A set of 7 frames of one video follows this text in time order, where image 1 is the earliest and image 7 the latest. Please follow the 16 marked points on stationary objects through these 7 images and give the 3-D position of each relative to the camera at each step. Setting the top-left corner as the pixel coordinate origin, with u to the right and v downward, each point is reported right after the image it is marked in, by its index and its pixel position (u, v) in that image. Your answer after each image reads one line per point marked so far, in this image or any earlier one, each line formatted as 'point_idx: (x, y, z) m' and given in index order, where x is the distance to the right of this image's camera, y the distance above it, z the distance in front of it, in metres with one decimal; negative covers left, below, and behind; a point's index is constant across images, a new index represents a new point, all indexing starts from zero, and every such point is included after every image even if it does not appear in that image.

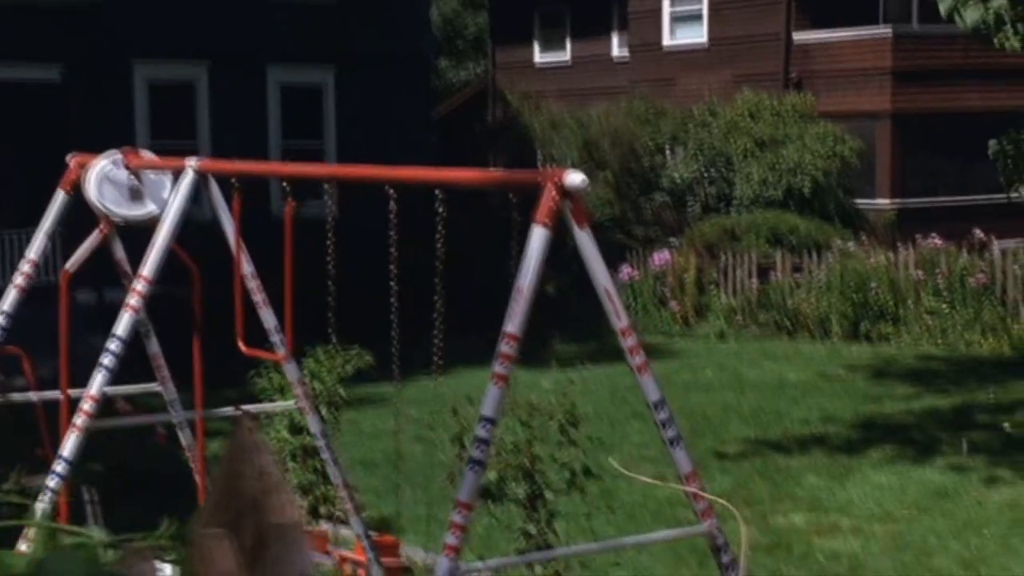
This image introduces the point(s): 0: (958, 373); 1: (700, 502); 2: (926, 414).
0: (+5.5, -1.0, +18.3) m
1: (+0.8, -0.9, +6.1) m
2: (+4.4, -1.3, +15.7) m
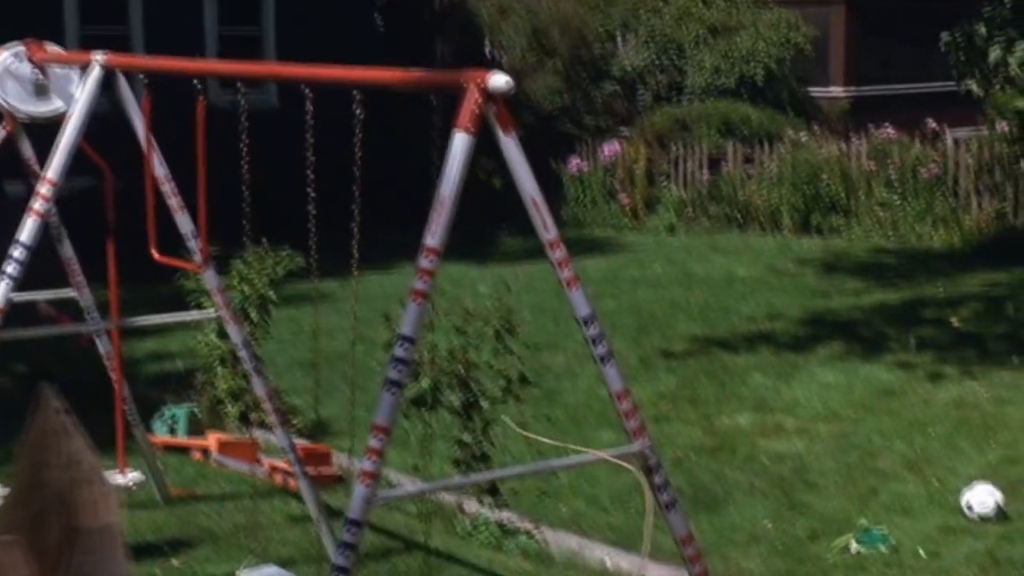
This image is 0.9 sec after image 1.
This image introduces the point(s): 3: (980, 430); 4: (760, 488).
0: (+4.8, +0.3, +18.1) m
1: (+0.5, -0.5, +5.8) m
2: (+3.8, -0.2, +15.5) m
3: (+3.7, -1.1, +11.7) m
4: (+1.7, -1.4, +10.4) m
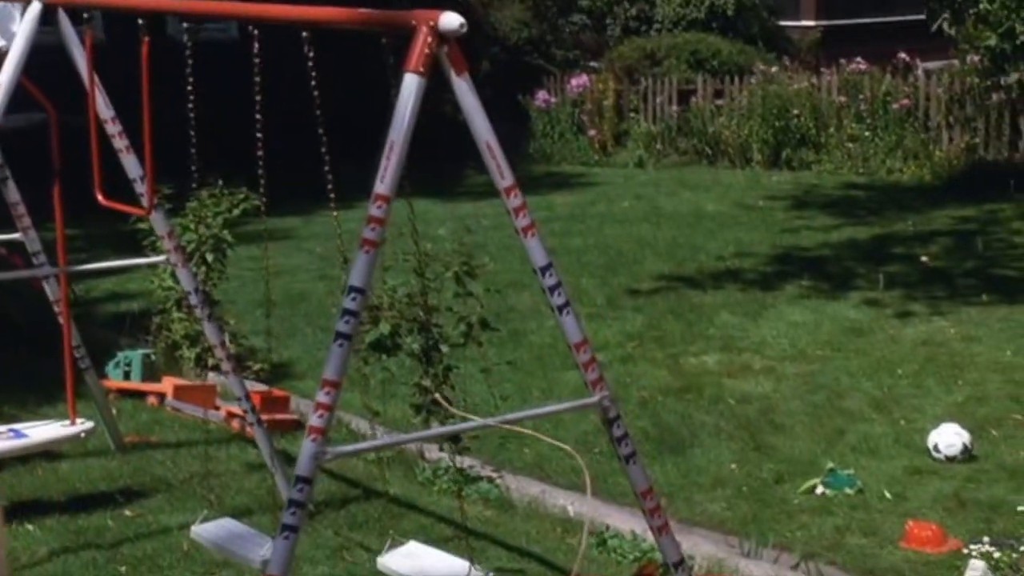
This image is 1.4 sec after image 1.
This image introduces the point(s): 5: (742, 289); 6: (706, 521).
0: (+4.4, +1.1, +18.0) m
1: (+0.3, -0.3, +5.6) m
2: (+3.4, +0.4, +15.4) m
3: (+3.4, -0.6, +11.6) m
4: (+1.5, -1.0, +10.3) m
5: (+2.1, 0.0, +13.5) m
6: (+1.2, -1.4, +8.8) m
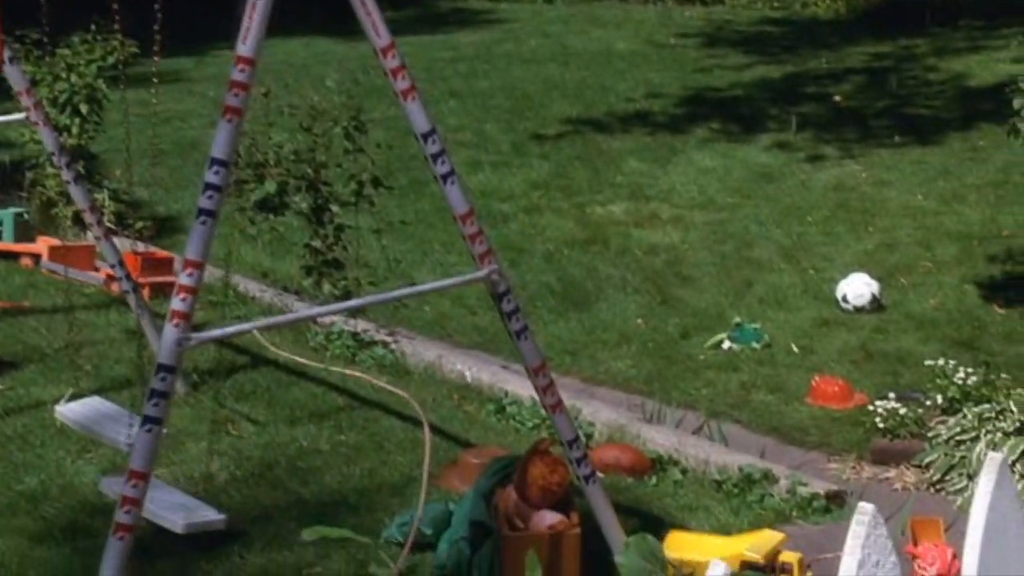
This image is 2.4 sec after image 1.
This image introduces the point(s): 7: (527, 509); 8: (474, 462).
0: (+3.3, +3.0, +17.6) m
1: (-0.1, +0.2, +5.3) m
2: (+2.5, +2.0, +15.0) m
3: (+2.7, +0.6, +11.4) m
4: (+0.8, 0.0, +10.0) m
5: (+1.2, +1.4, +13.2) m
6: (+0.6, -0.5, +8.6) m
7: (+0.1, -0.9, +5.9) m
8: (-0.2, -0.8, +6.7) m
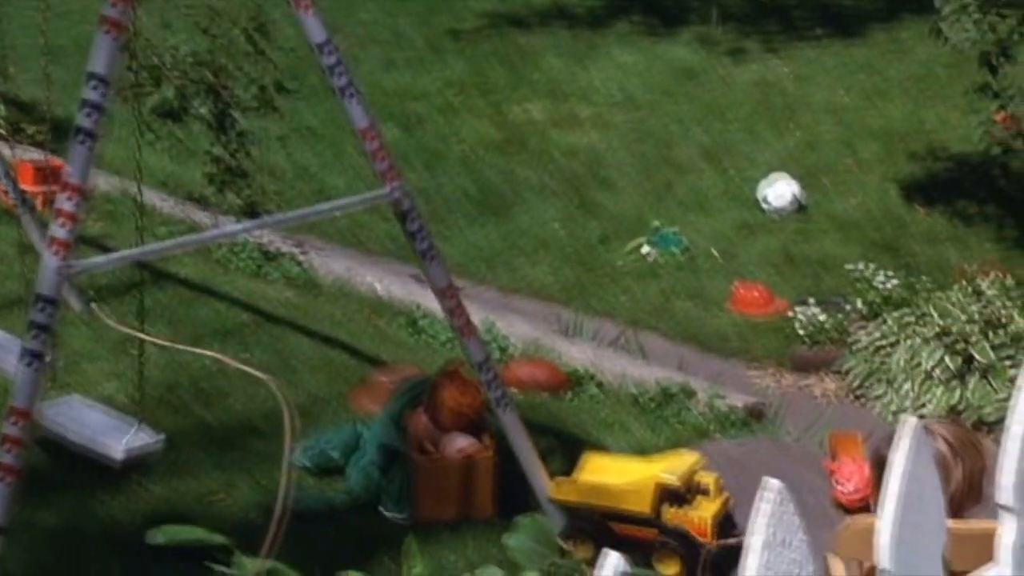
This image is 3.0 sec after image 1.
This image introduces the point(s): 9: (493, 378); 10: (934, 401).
0: (+2.4, +4.2, +17.2) m
1: (-0.4, +0.4, +5.0) m
2: (+1.6, +3.1, +14.7) m
3: (+2.0, +1.3, +11.2) m
4: (+0.3, +0.7, +9.7) m
5: (+0.5, +2.2, +12.8) m
6: (+0.1, 0.0, +8.4) m
7: (-0.3, -0.6, +5.7) m
8: (-0.6, -0.4, +6.5) m
9: (-0.1, -0.3, +5.5) m
10: (+2.0, -0.5, +7.0) m
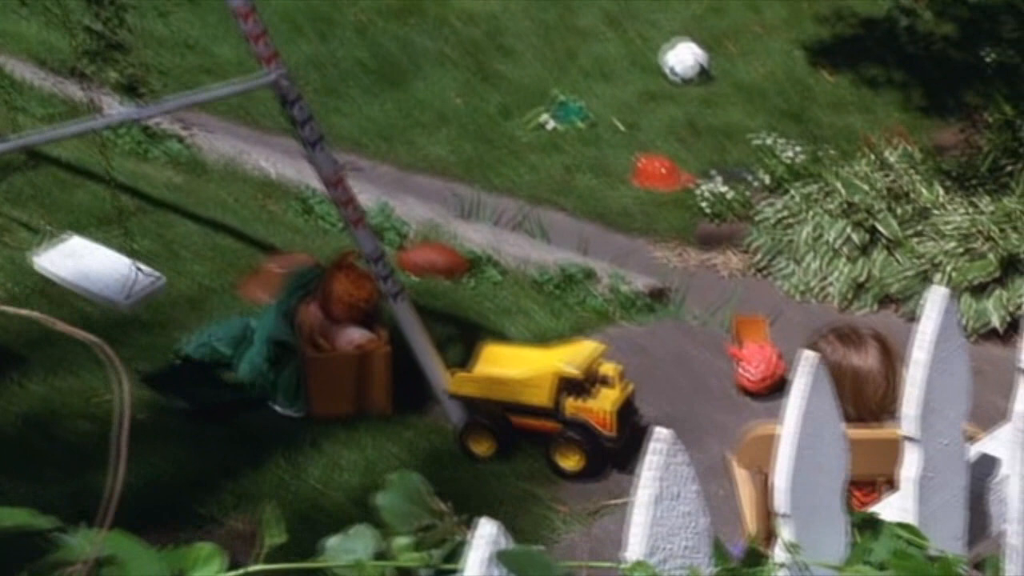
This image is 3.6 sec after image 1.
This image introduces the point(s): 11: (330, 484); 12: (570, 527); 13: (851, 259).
0: (+1.2, +5.7, +16.6) m
1: (-0.8, +0.8, +4.7) m
2: (+0.7, +4.4, +14.2) m
3: (+1.3, +2.3, +10.9) m
4: (-0.4, +1.5, +9.4) m
5: (-0.3, +3.3, +12.3) m
6: (-0.5, +0.7, +8.1) m
7: (-0.7, -0.1, +5.5) m
8: (-1.0, +0.1, +6.2) m
9: (-0.4, +0.1, +5.2) m
10: (+1.5, 0.0, +7.0) m
11: (-0.6, -0.7, +5.2) m
12: (+0.2, -0.8, +4.9) m
13: (+1.6, +0.1, +7.0) m
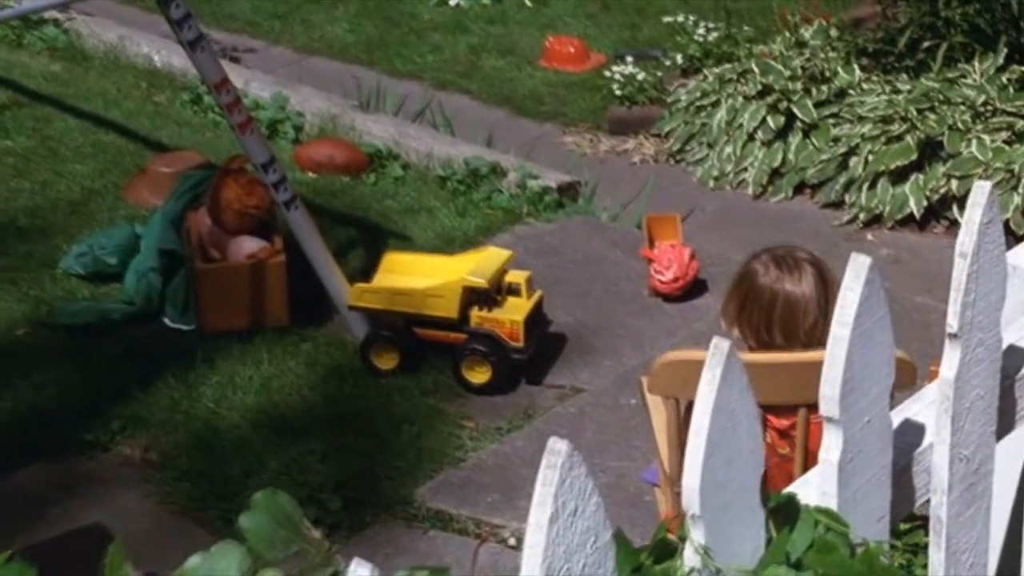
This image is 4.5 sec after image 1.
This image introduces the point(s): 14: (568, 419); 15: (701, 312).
0: (+0.2, +7.2, +15.8) m
1: (-1.1, +1.0, +4.3) m
2: (-0.2, +5.5, +13.4) m
3: (+0.6, +3.2, +10.4) m
4: (-1.0, +2.2, +9.0) m
5: (-1.1, +4.3, +11.7) m
6: (-1.0, +1.3, +7.8) m
7: (-1.0, +0.2, +5.2) m
8: (-1.4, +0.5, +5.9) m
9: (-0.8, +0.4, +4.9) m
10: (+1.1, +0.6, +6.7) m
11: (-1.0, -0.4, +4.9) m
12: (-0.1, -0.5, +4.8) m
13: (+1.2, +0.7, +6.8) m
14: (+0.2, -0.4, +4.8) m
15: (+0.7, -0.1, +5.3) m
